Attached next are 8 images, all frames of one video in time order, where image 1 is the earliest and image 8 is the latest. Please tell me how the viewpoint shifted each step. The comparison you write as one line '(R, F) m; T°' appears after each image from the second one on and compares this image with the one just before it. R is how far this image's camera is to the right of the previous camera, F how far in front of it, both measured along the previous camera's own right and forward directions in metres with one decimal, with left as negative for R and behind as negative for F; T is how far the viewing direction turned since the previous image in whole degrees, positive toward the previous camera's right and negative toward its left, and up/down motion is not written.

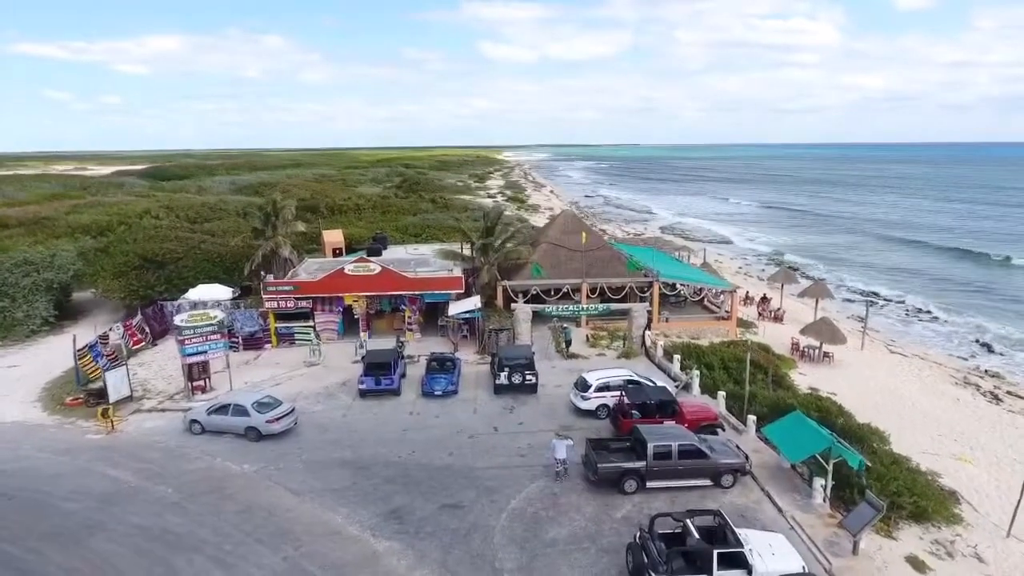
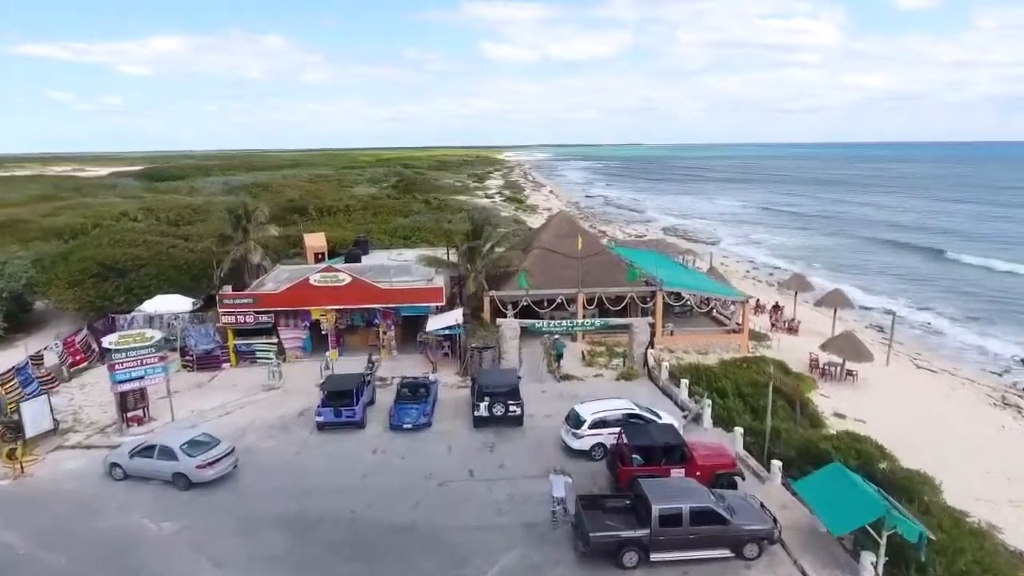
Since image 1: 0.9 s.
(+0.4, +2.2) m; 0°
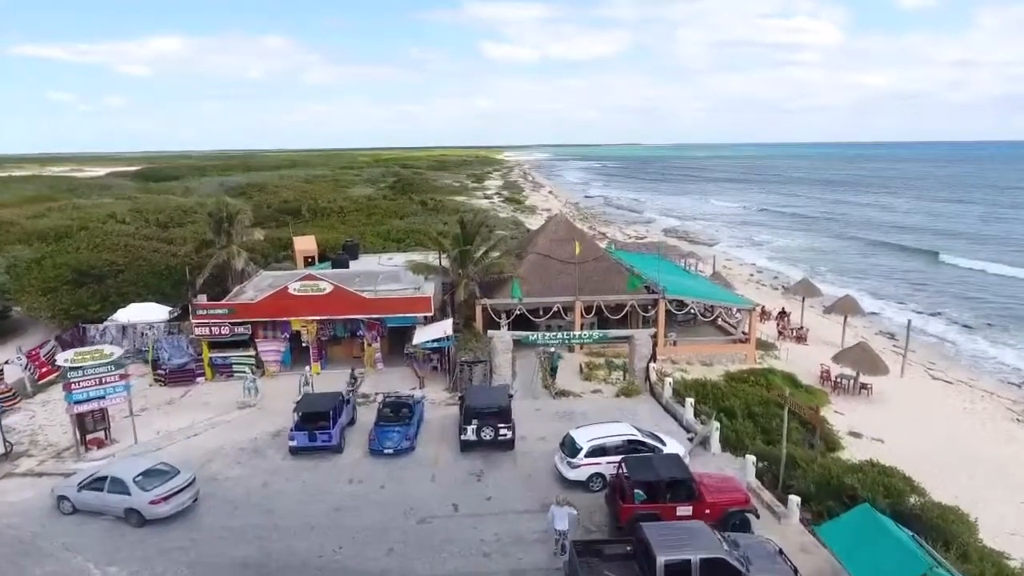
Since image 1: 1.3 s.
(+0.2, +1.1) m; 0°
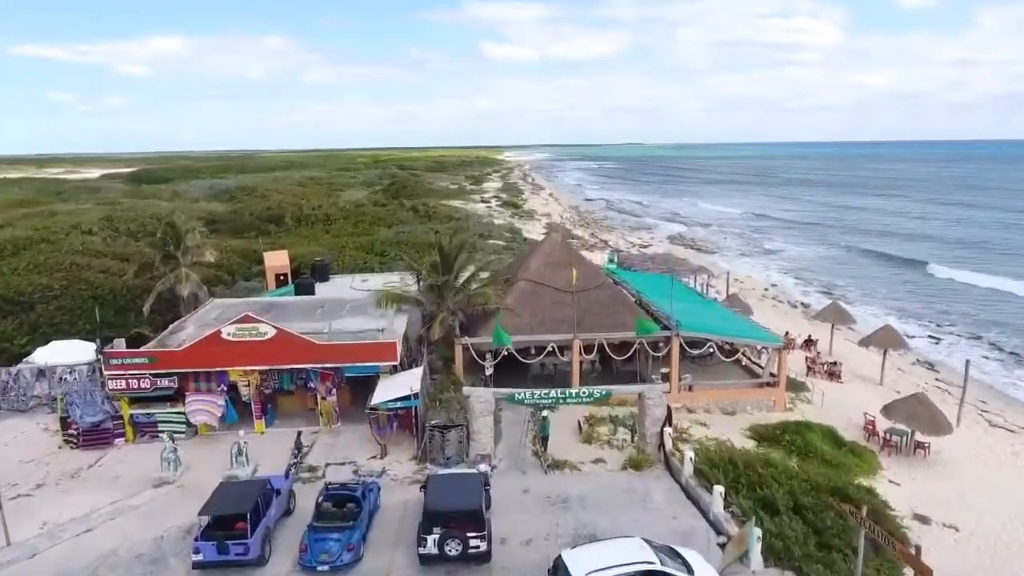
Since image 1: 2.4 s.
(+0.4, +3.1) m; 0°
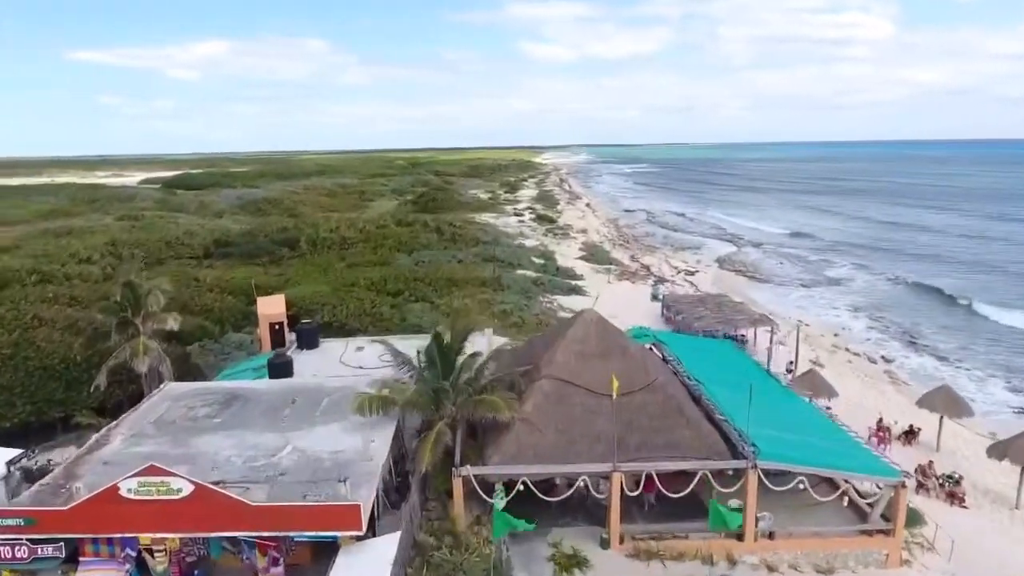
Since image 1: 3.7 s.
(+0.3, +4.3) m; -3°
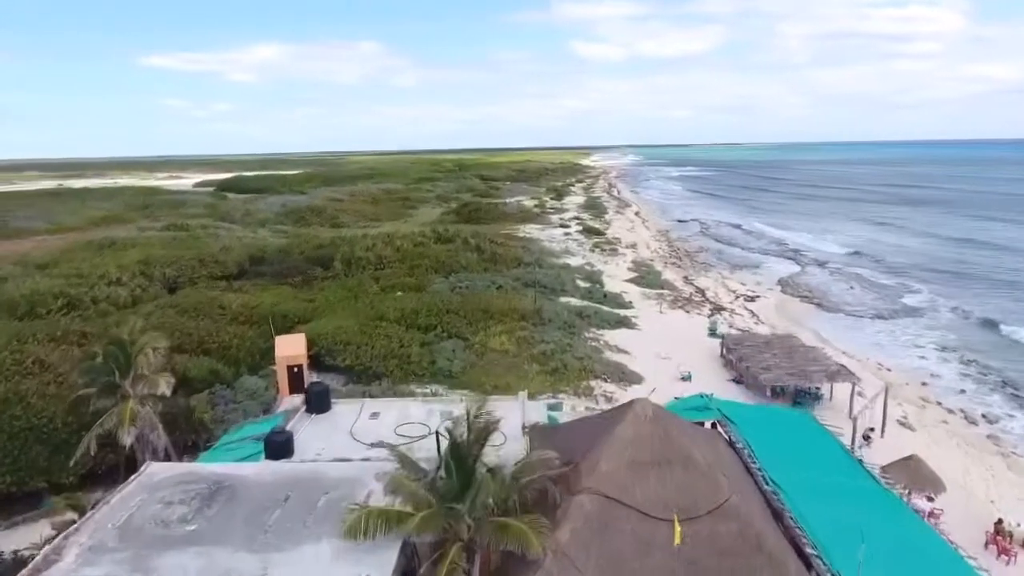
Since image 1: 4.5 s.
(+0.2, +2.8) m; -4°
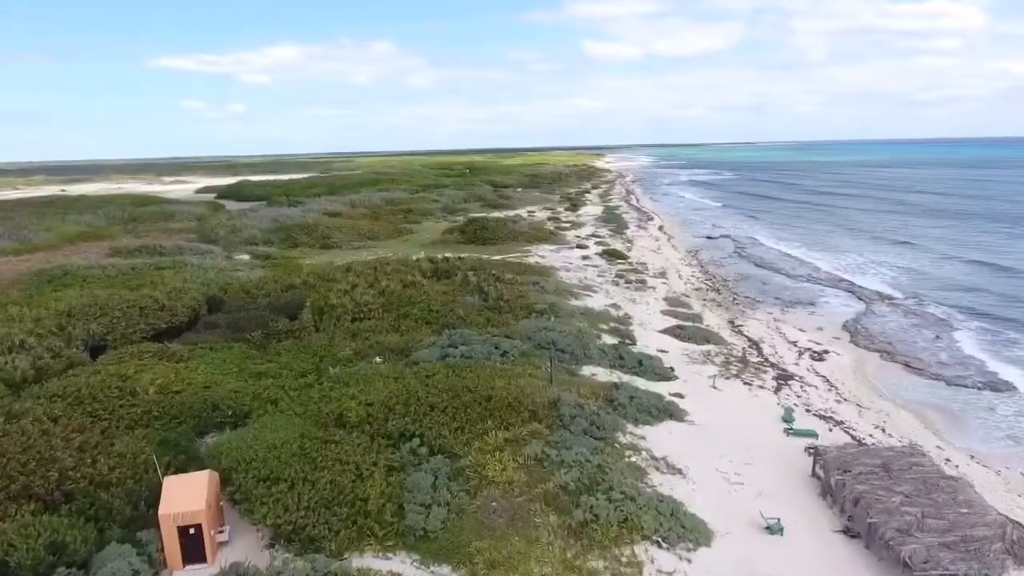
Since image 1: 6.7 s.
(+0.2, +8.3) m; -1°
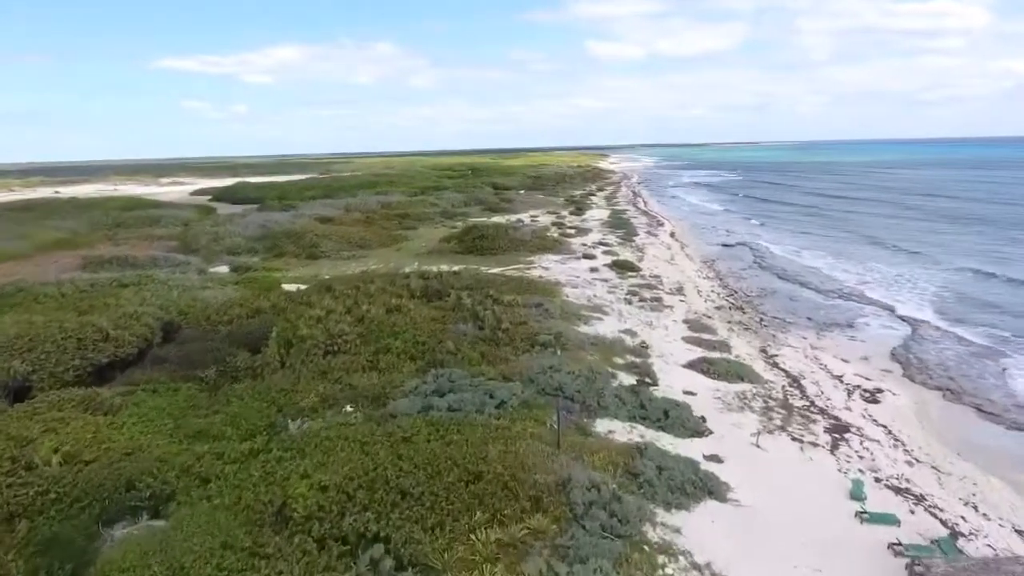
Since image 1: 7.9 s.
(+0.2, +5.2) m; 0°
